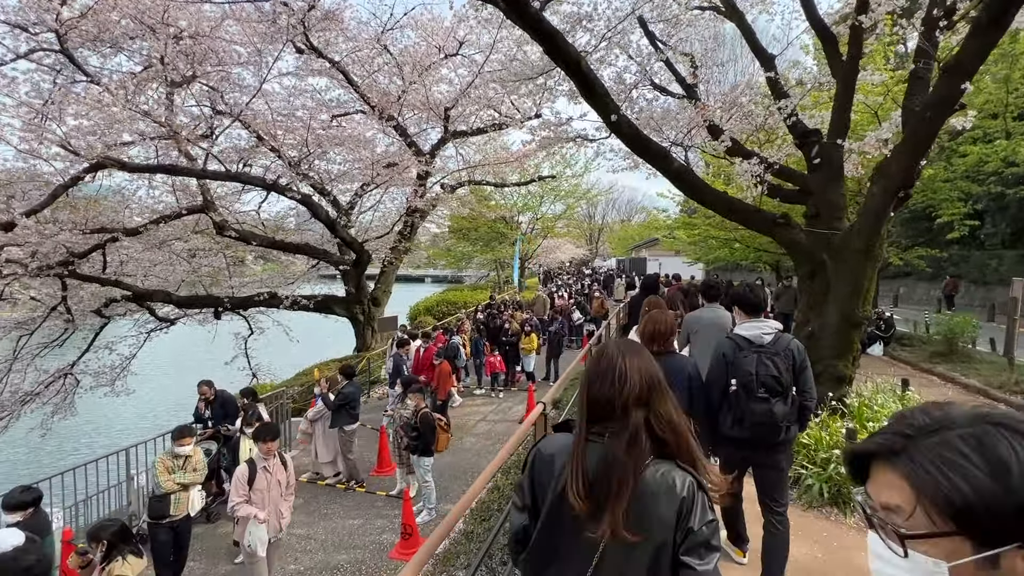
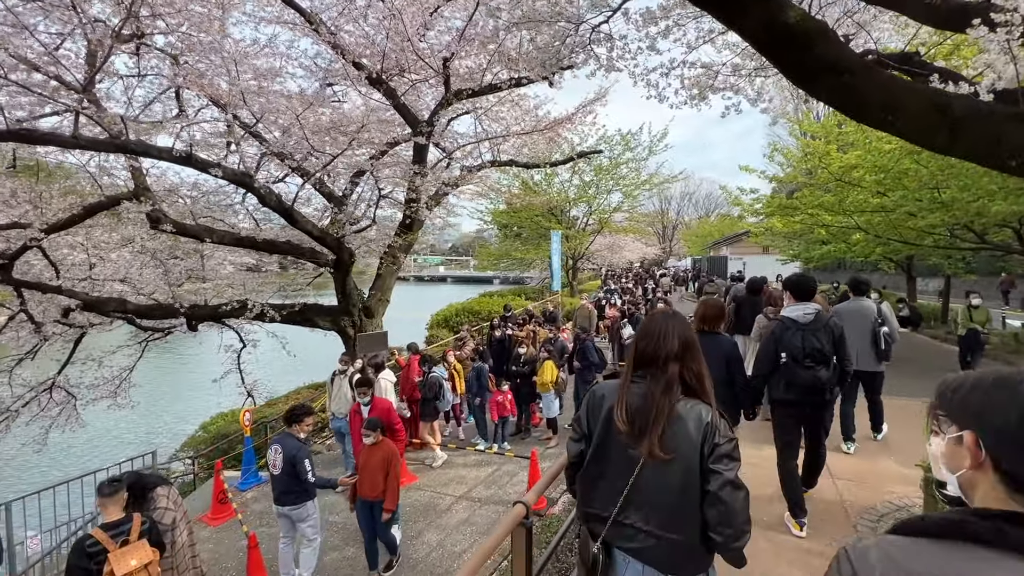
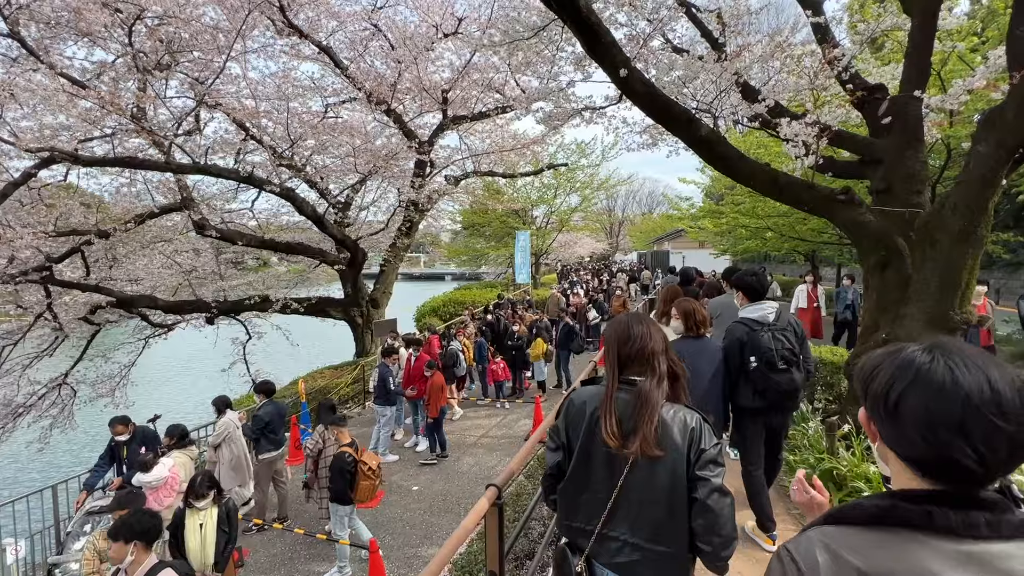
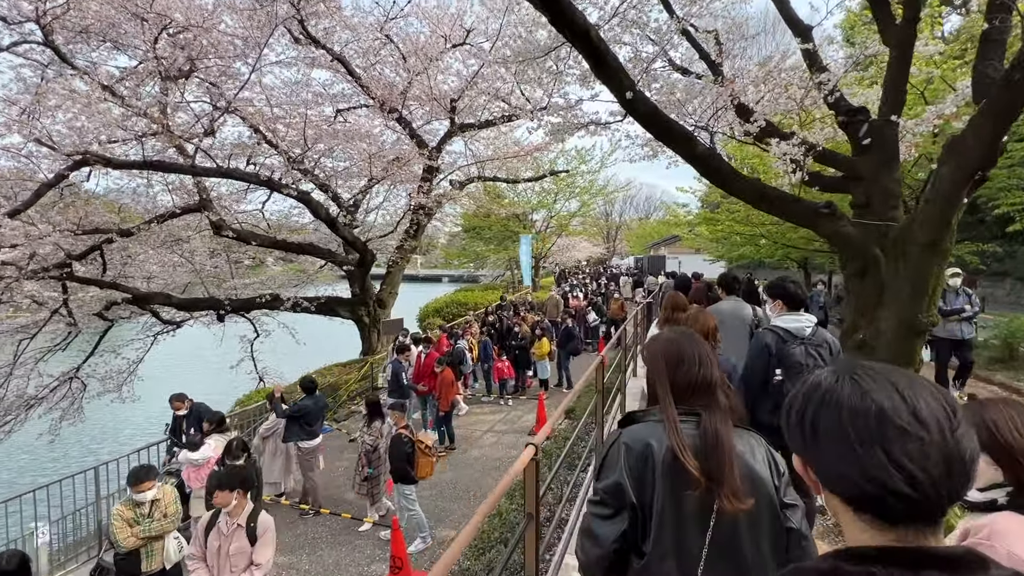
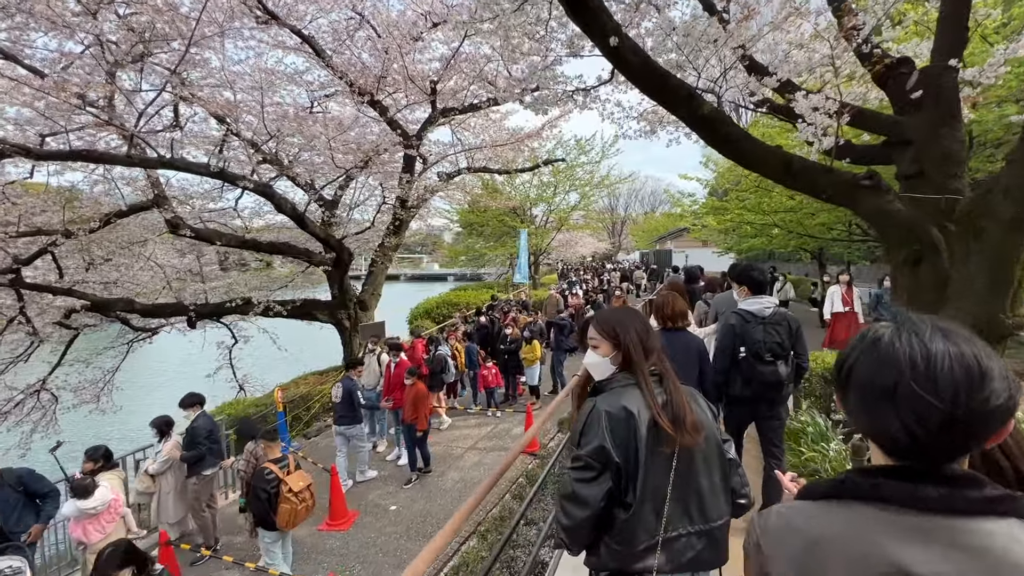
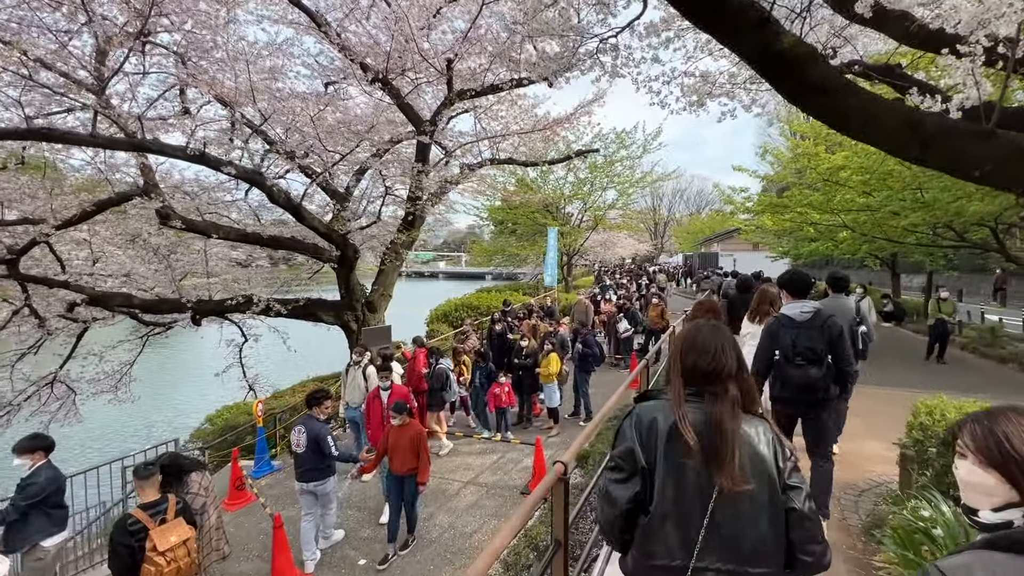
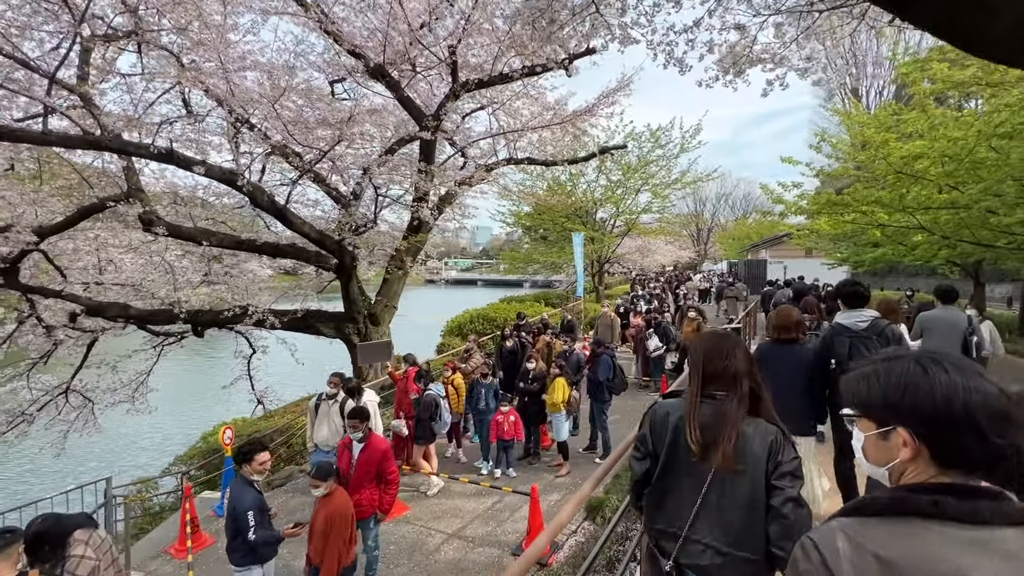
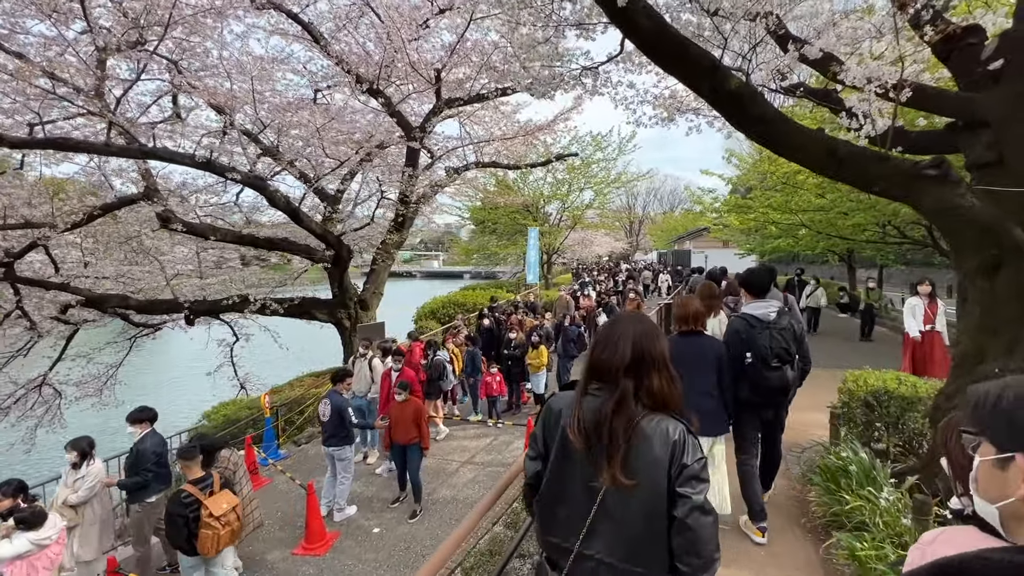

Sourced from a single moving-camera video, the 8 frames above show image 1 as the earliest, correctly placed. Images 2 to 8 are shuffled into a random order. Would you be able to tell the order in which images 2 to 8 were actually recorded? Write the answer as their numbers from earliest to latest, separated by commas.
4, 3, 5, 8, 6, 2, 7
